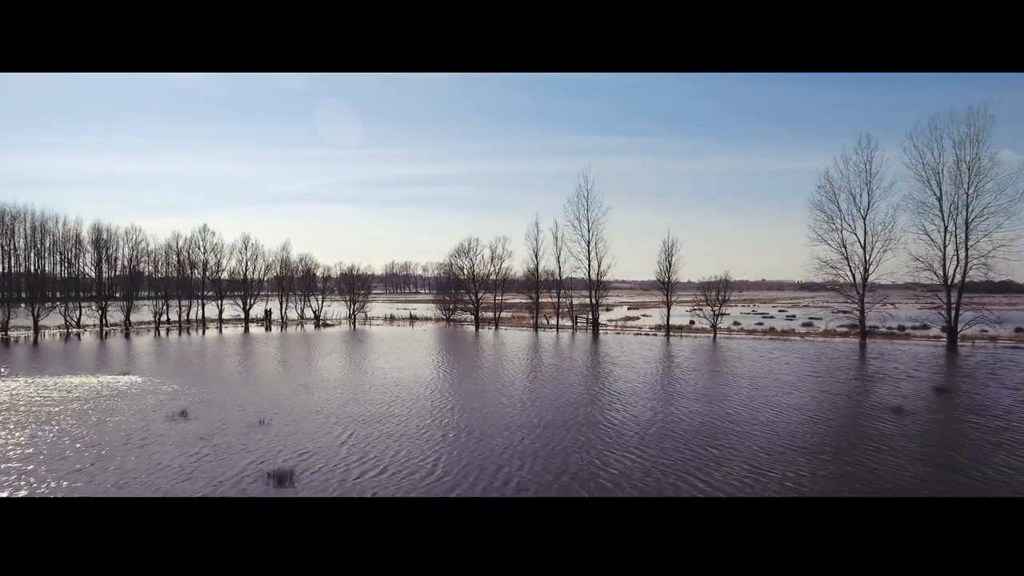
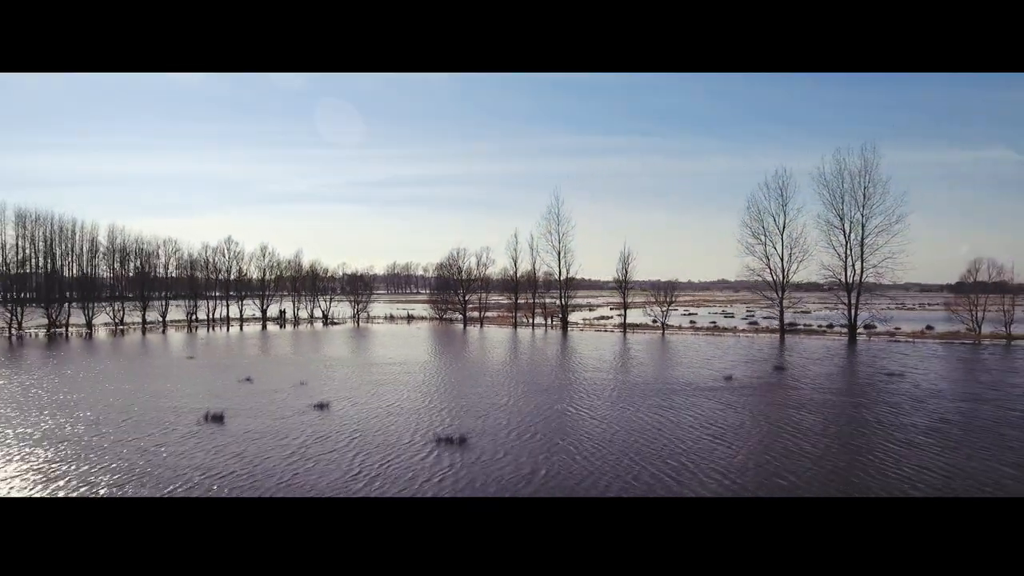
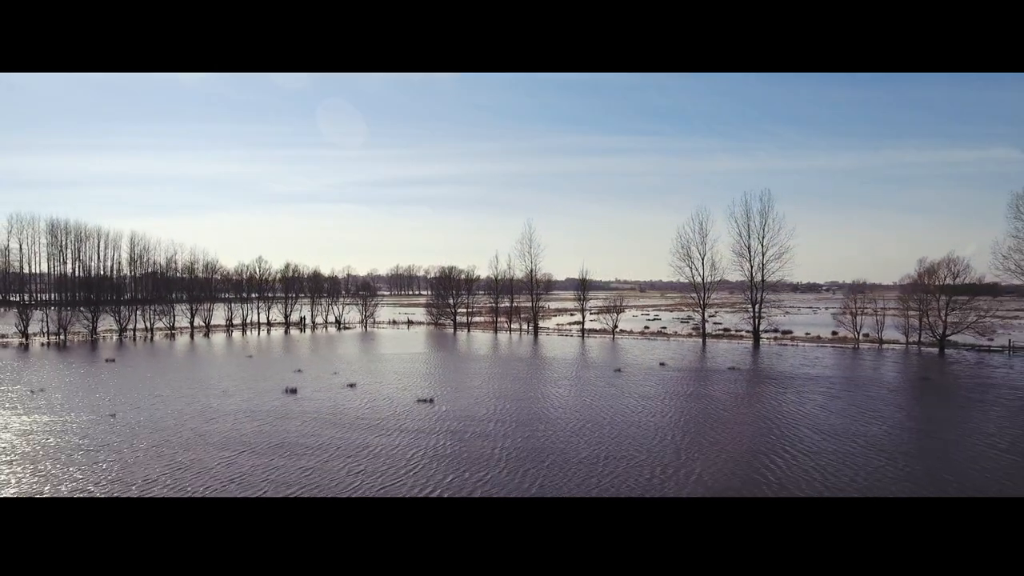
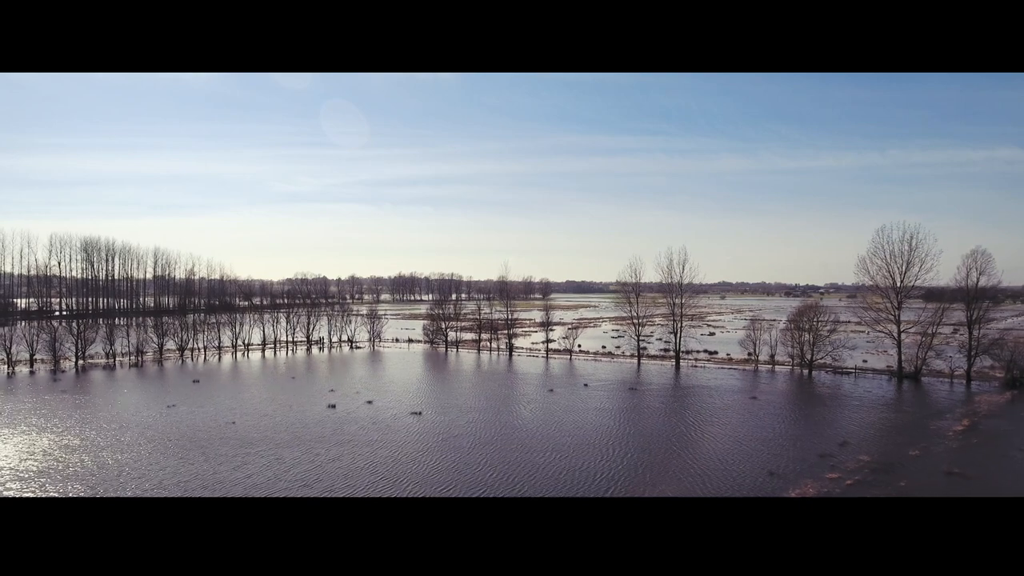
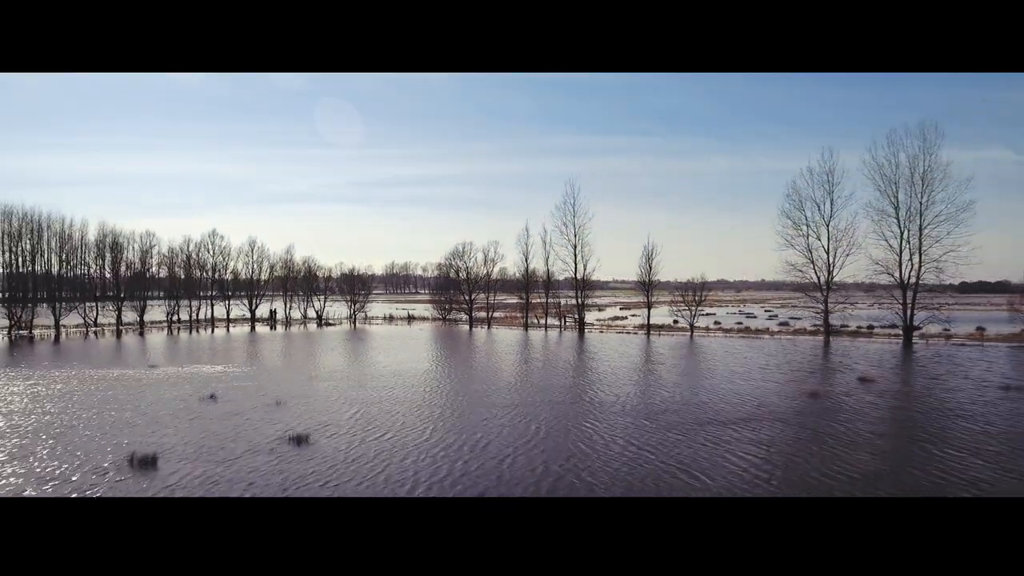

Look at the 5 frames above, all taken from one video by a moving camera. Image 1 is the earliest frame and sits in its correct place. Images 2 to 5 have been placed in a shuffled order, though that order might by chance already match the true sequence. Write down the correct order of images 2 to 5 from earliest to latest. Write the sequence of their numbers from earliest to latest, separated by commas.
5, 2, 3, 4
